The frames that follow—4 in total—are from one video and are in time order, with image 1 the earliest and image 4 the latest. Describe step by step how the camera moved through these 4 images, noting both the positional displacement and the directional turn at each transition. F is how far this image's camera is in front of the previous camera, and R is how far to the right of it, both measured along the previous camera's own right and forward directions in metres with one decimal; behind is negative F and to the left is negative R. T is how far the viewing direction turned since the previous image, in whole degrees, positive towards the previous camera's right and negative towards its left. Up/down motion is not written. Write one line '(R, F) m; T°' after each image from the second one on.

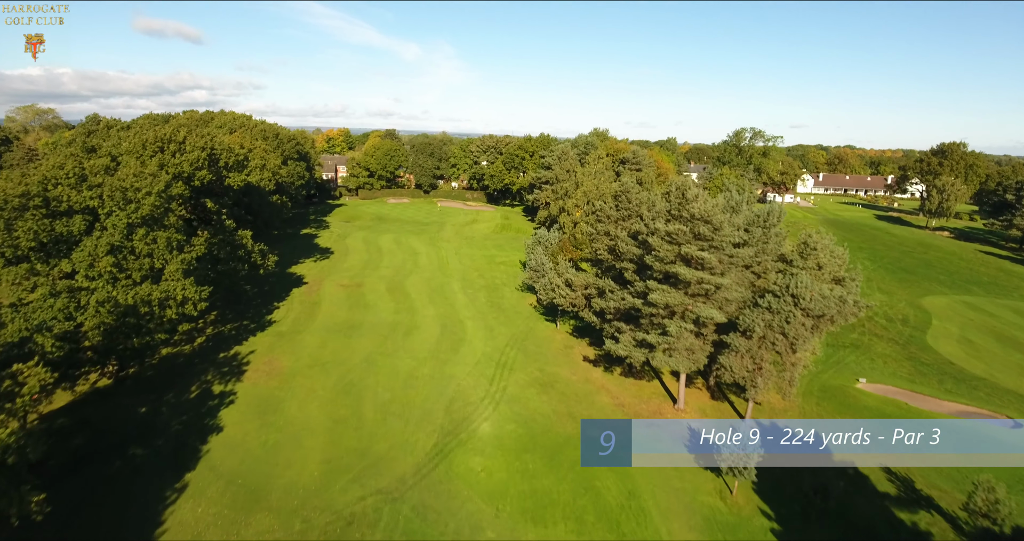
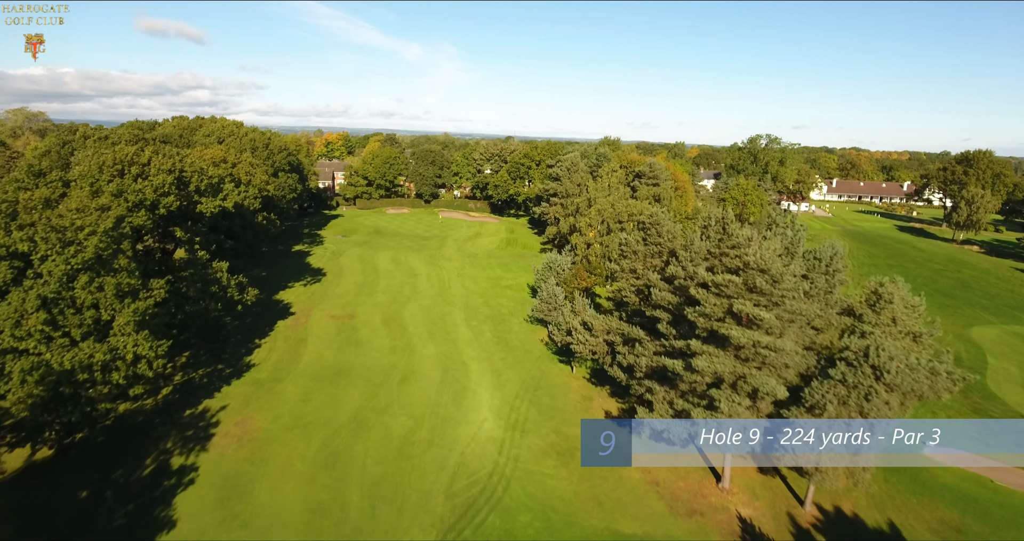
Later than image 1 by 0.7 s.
(-0.4, +4.0) m; 0°
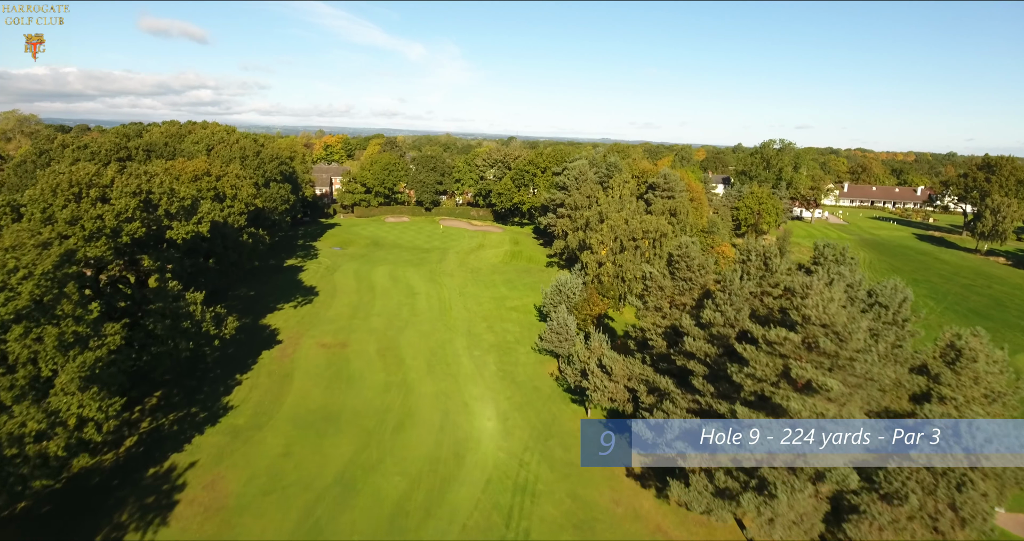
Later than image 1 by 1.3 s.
(-0.3, +3.2) m; 0°
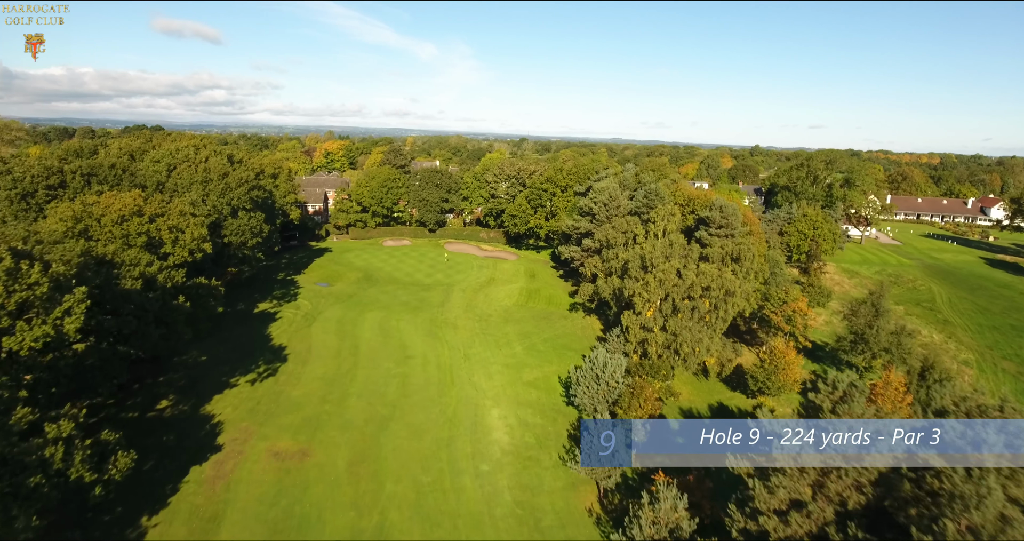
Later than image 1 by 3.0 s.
(-0.5, +9.3) m; -1°
